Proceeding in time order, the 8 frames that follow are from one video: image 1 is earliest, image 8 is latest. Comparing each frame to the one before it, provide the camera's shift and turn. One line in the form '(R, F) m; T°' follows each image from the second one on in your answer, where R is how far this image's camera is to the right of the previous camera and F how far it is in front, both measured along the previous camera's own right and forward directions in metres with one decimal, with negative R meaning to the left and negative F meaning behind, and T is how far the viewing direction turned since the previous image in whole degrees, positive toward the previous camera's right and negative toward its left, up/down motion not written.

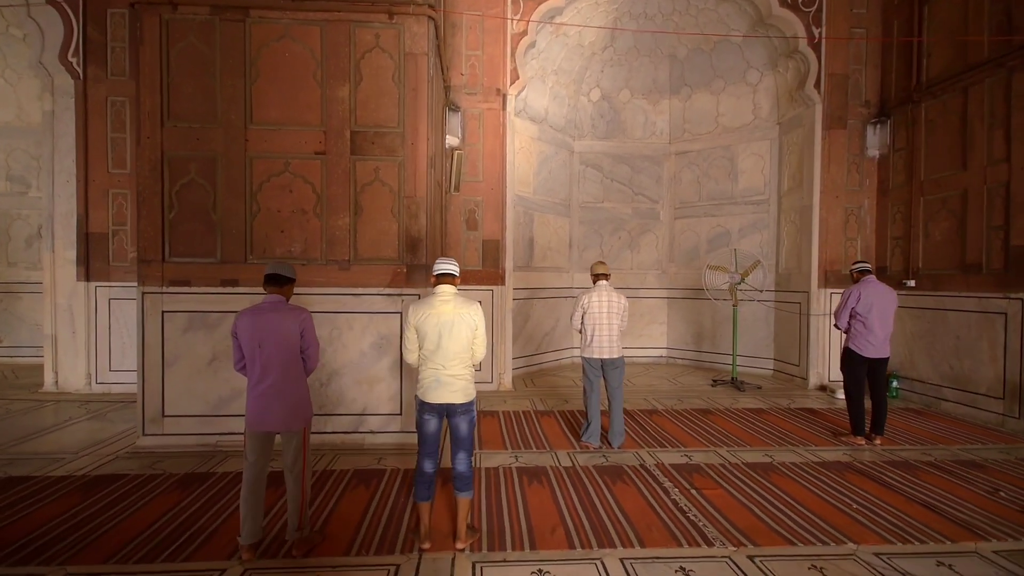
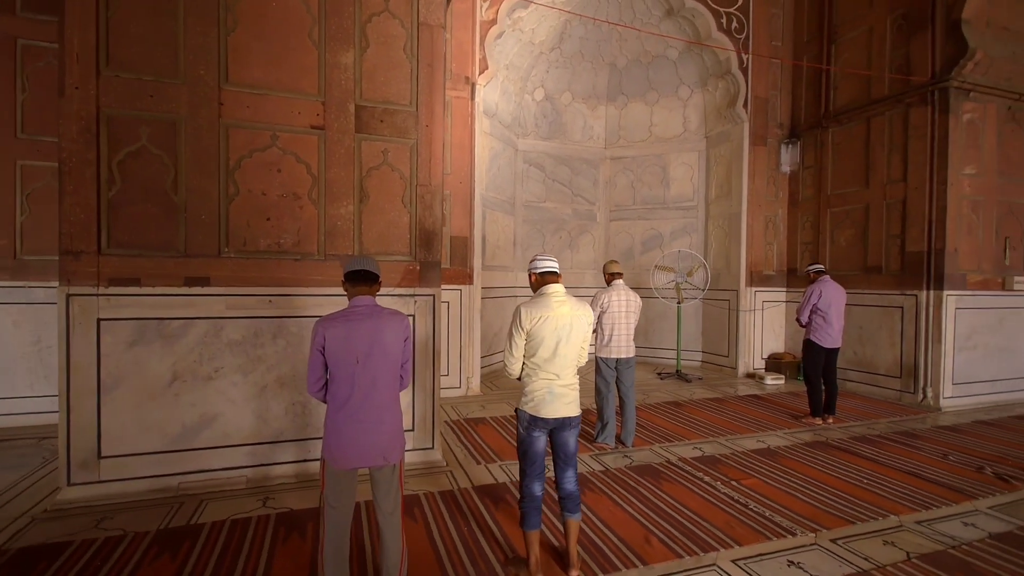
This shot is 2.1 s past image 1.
(-1.1, +0.4) m; +15°
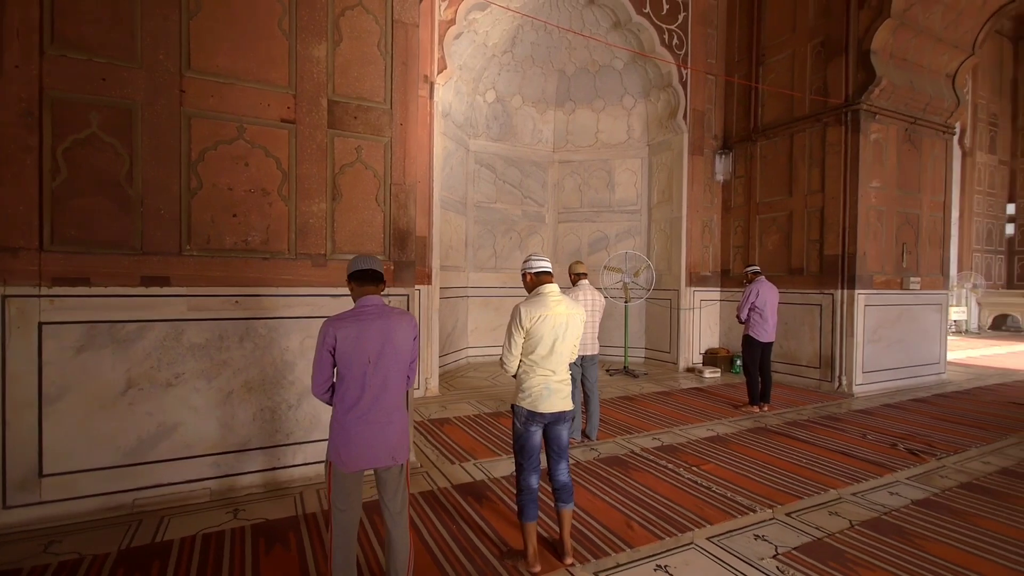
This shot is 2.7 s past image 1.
(-0.3, 0.0) m; +8°
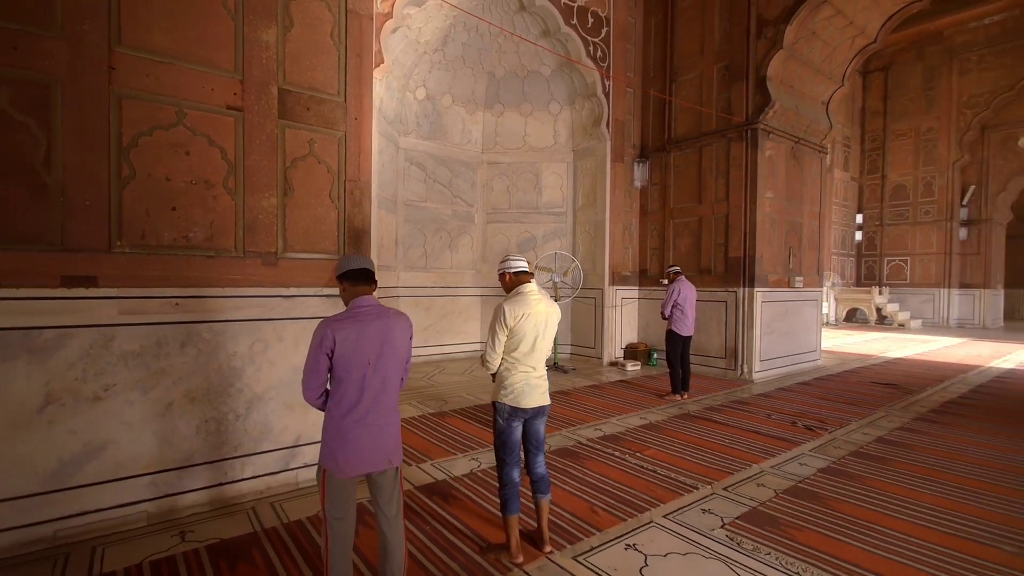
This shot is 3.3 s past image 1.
(-0.3, 0.0) m; +11°
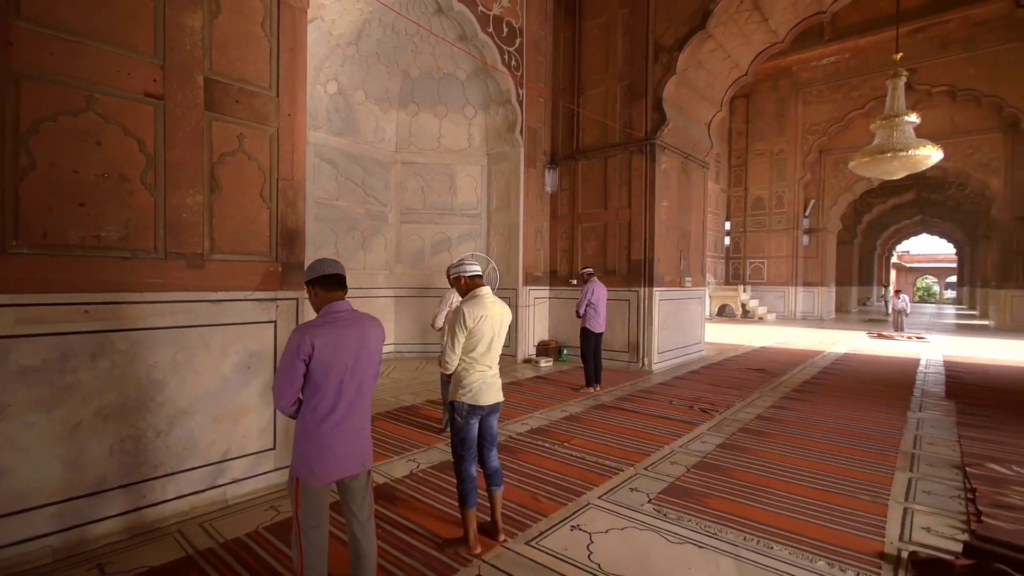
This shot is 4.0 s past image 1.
(-0.3, -0.1) m; +12°
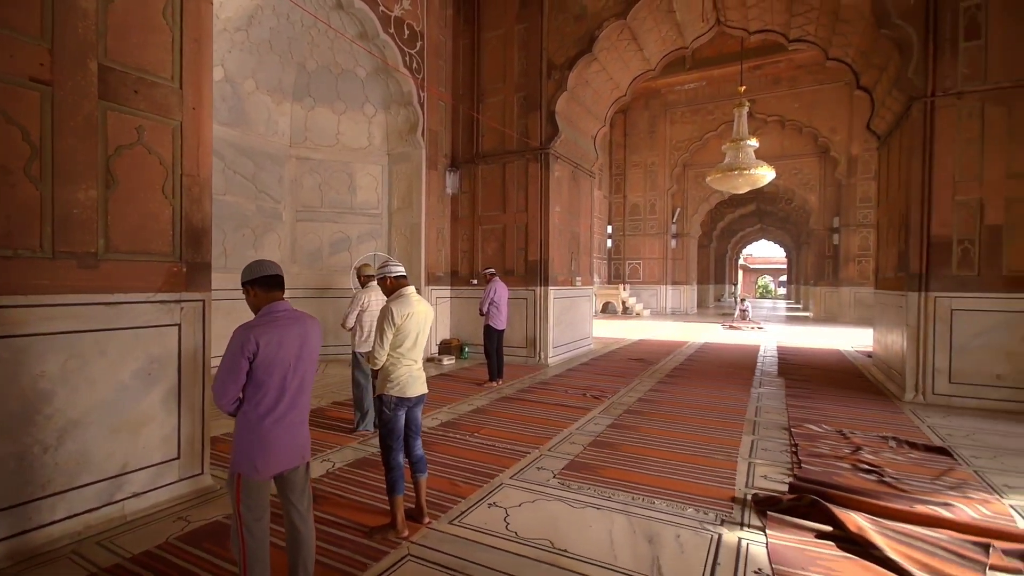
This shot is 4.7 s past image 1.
(-0.2, -0.2) m; +13°
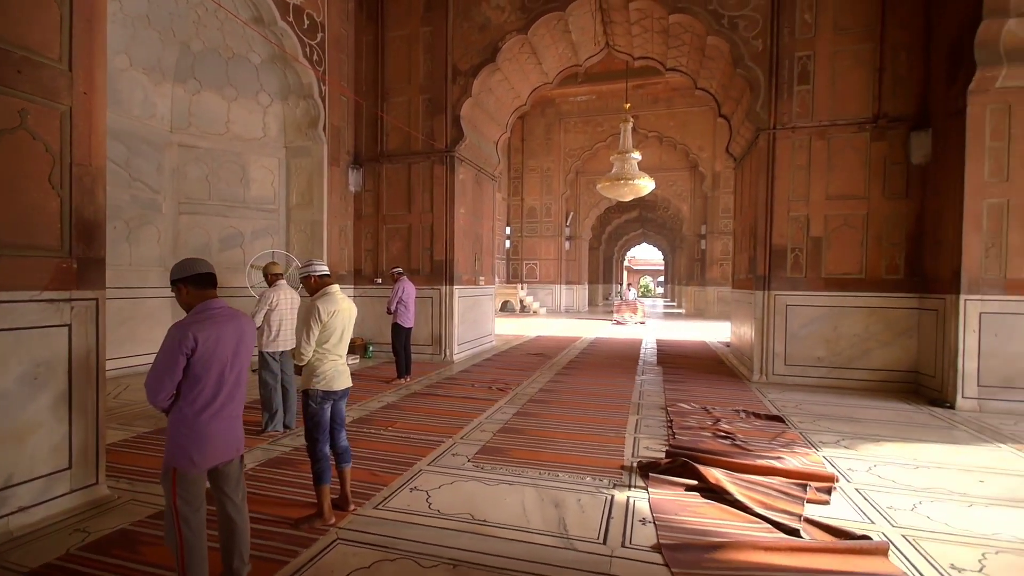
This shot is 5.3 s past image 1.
(-0.2, -0.3) m; +12°
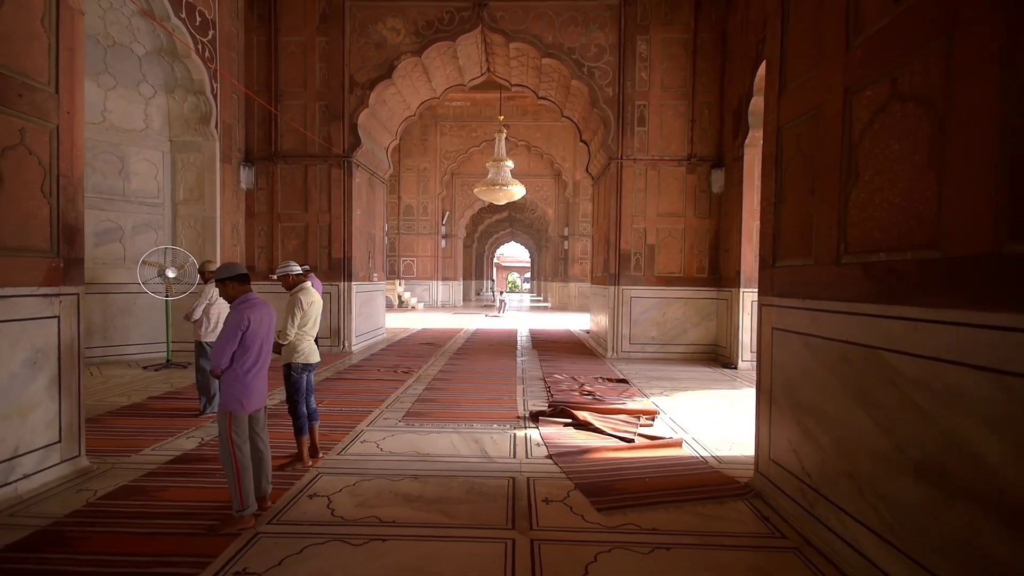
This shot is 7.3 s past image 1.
(-0.5, -1.1) m; +15°
